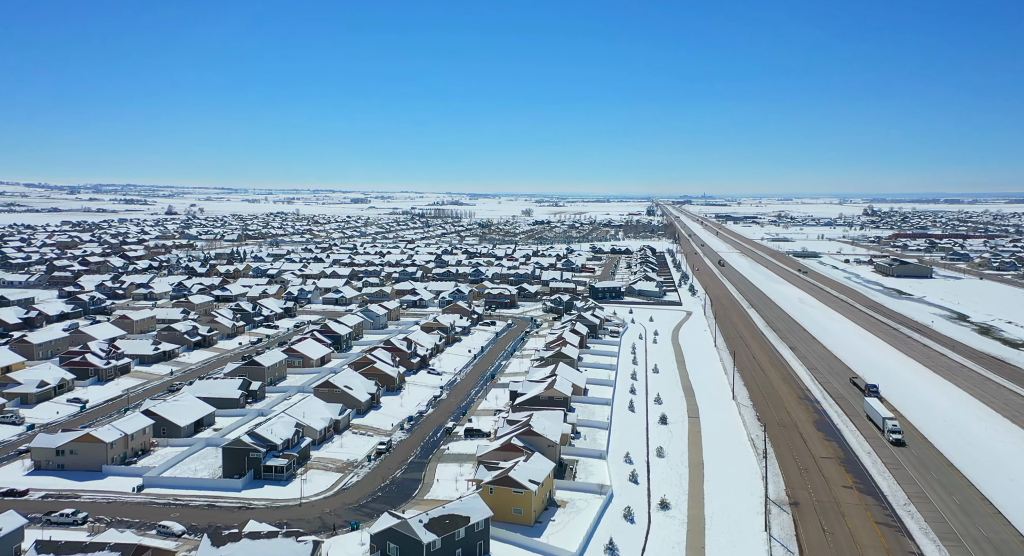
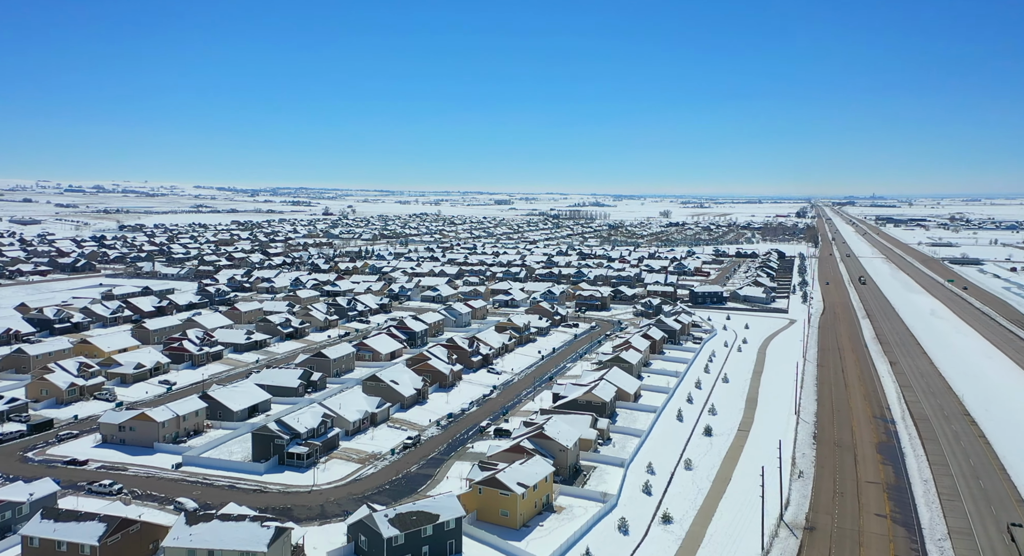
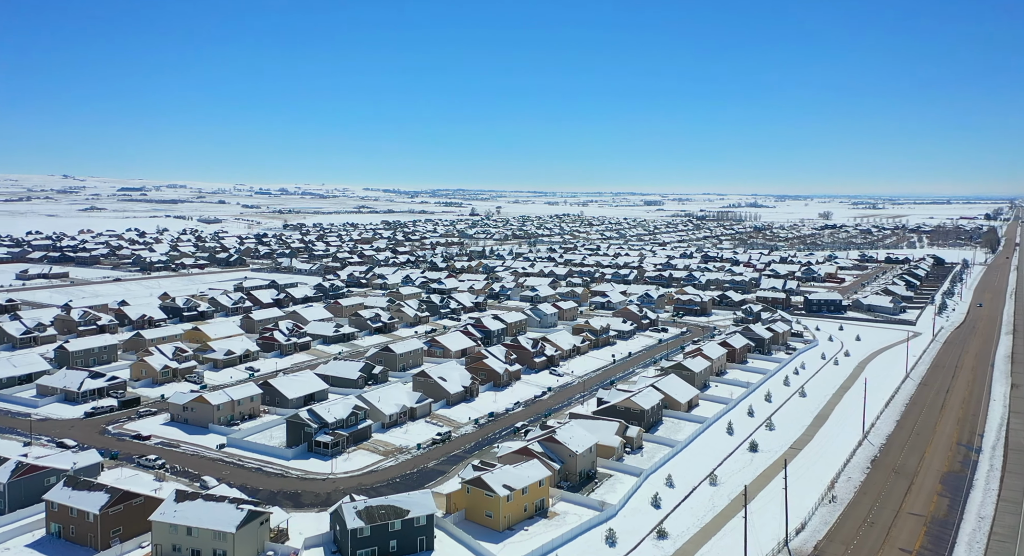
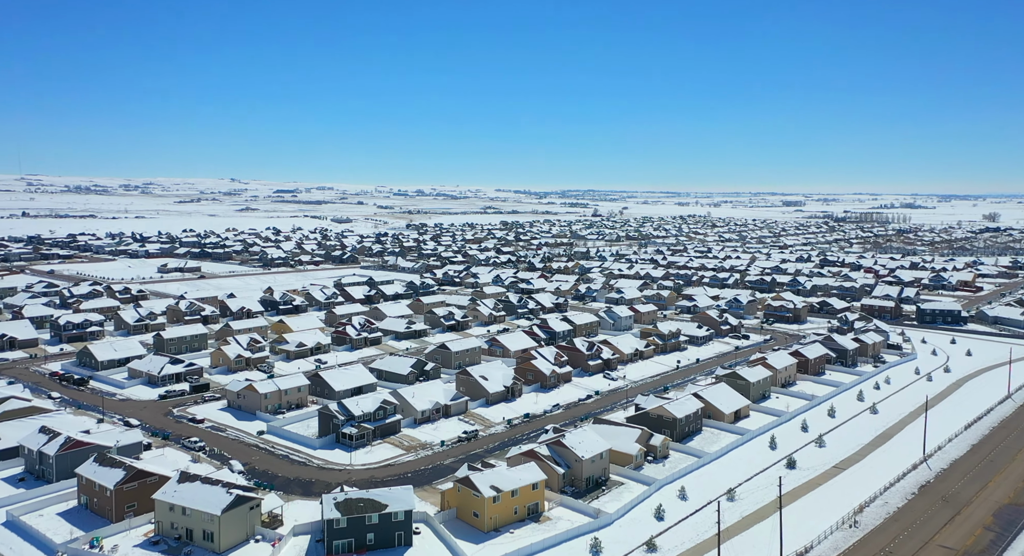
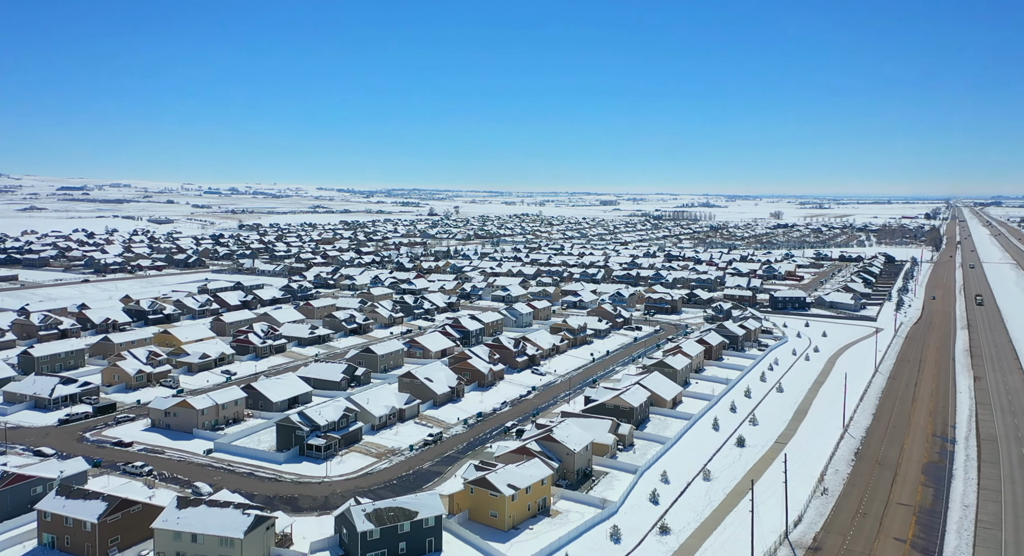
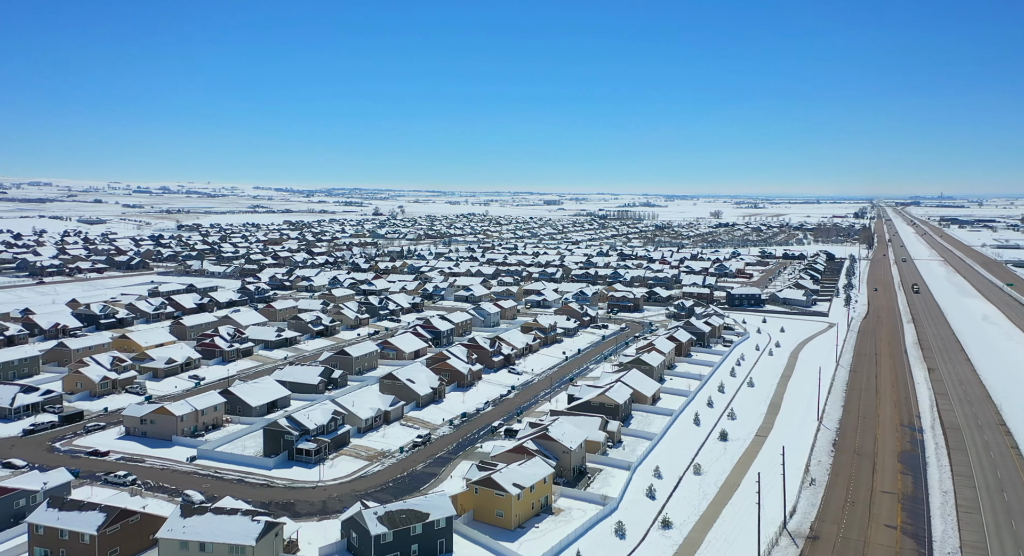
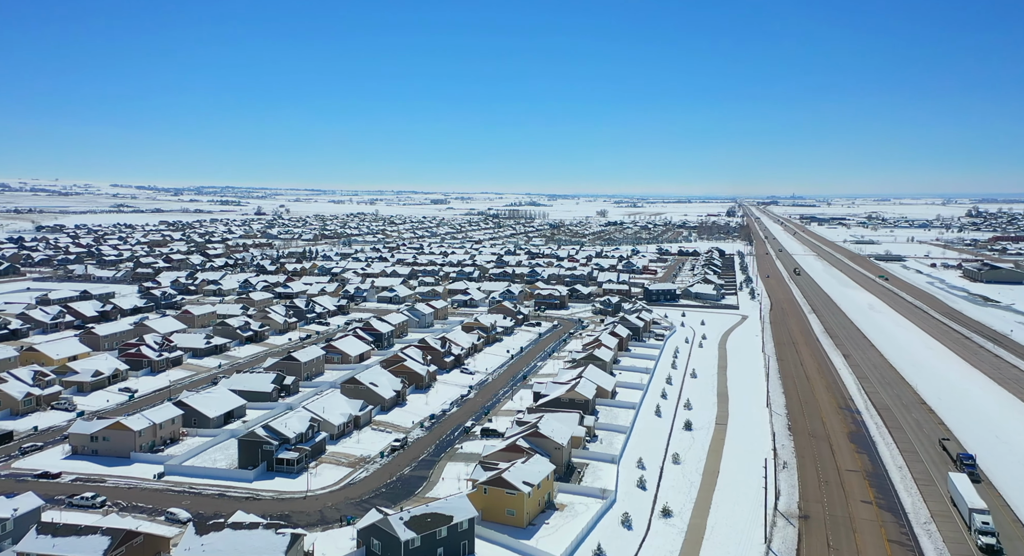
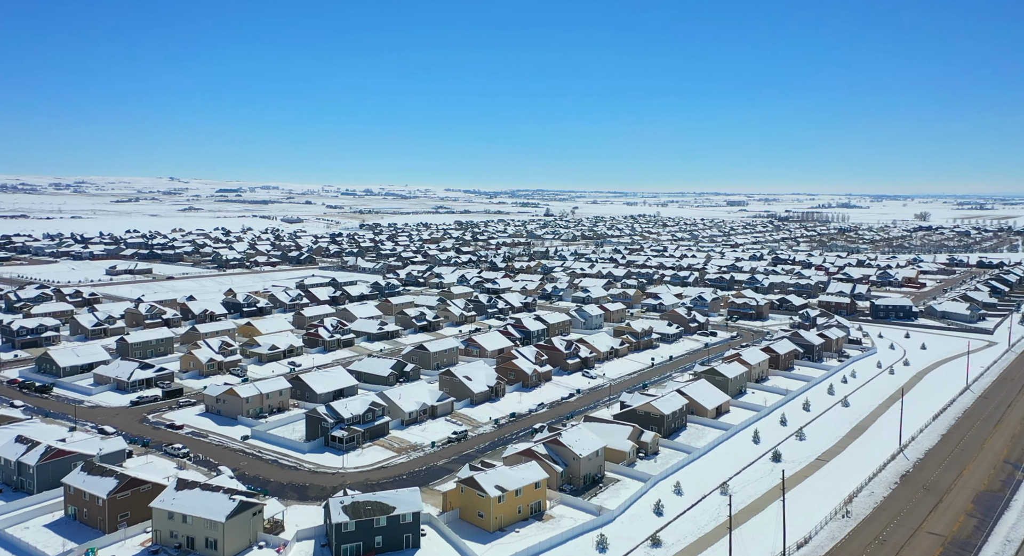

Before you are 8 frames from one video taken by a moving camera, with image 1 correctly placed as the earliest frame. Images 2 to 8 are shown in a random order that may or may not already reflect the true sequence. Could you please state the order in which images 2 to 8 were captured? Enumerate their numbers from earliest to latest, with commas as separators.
7, 2, 6, 5, 3, 8, 4
